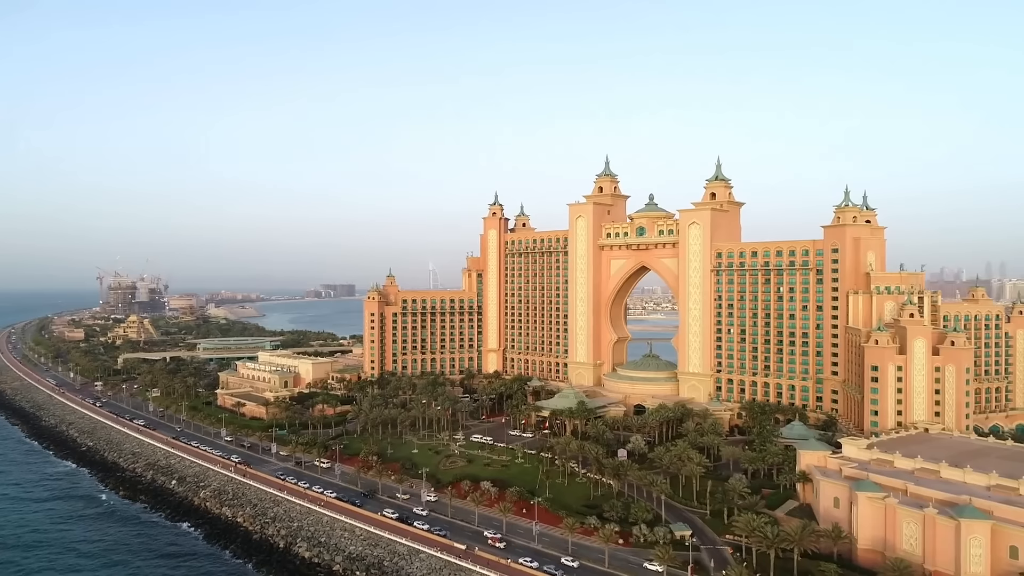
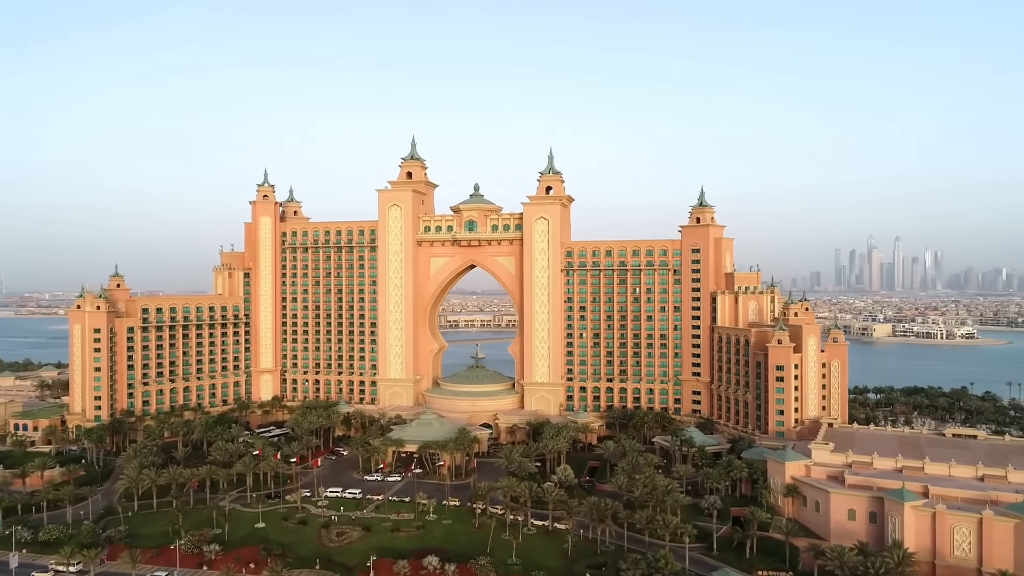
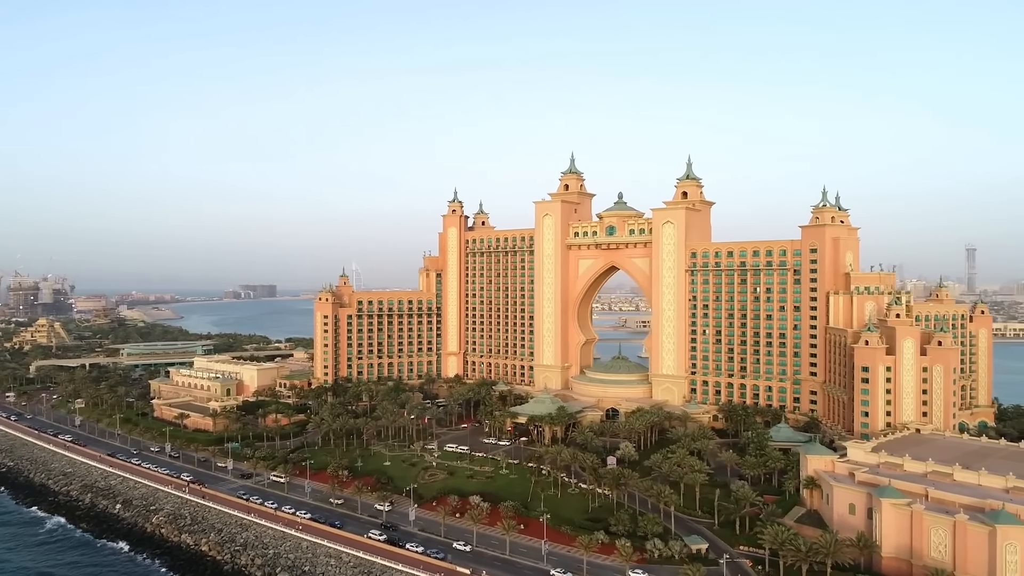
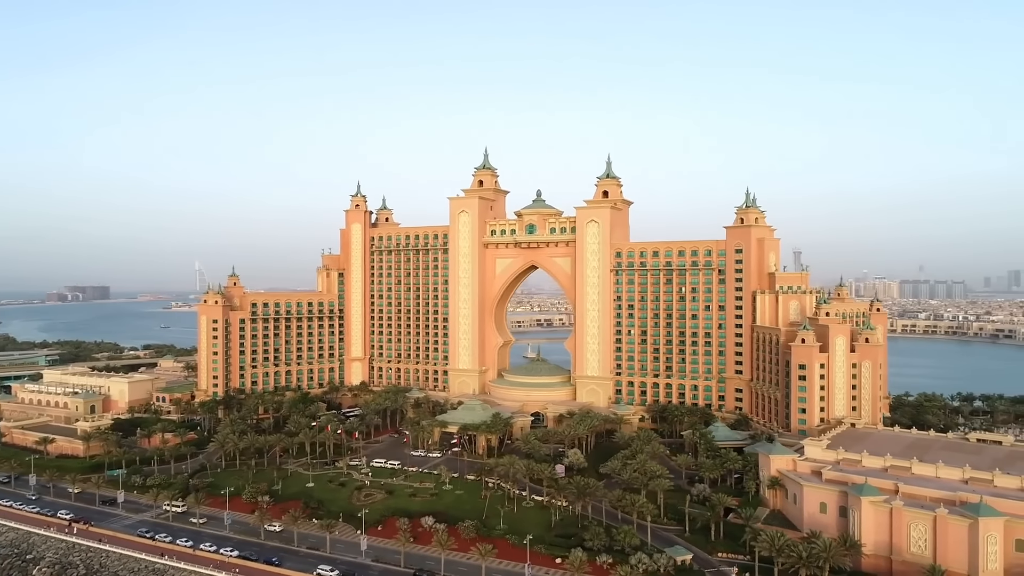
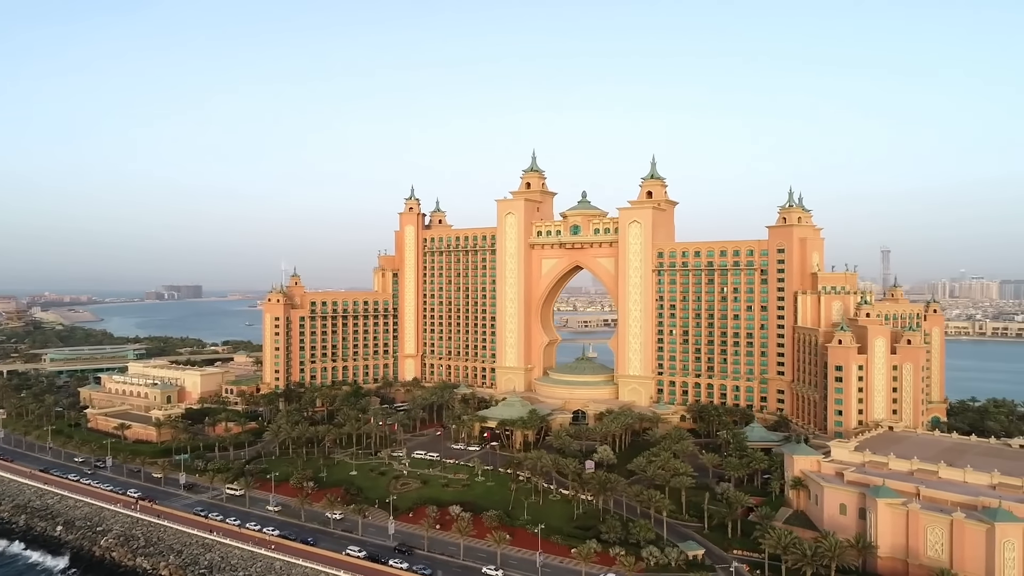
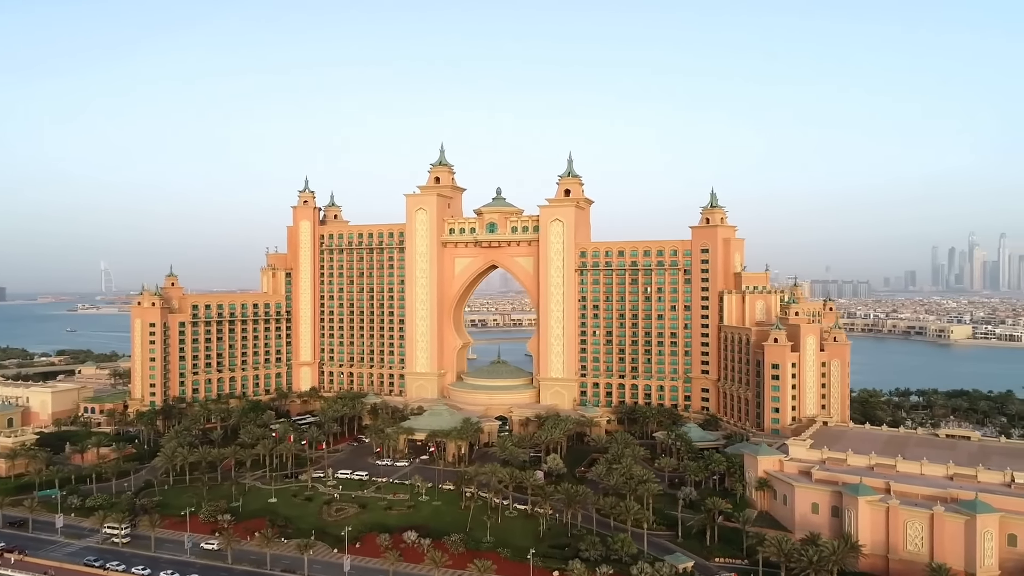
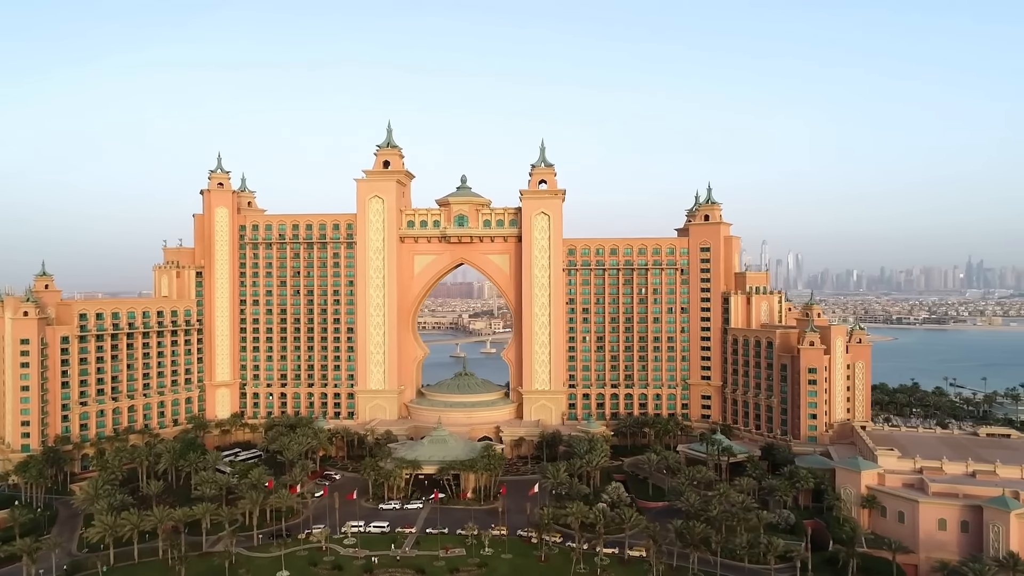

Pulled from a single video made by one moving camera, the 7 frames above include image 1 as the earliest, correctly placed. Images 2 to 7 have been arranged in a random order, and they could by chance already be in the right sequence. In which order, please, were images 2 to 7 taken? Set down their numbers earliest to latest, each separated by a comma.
3, 5, 4, 6, 2, 7
